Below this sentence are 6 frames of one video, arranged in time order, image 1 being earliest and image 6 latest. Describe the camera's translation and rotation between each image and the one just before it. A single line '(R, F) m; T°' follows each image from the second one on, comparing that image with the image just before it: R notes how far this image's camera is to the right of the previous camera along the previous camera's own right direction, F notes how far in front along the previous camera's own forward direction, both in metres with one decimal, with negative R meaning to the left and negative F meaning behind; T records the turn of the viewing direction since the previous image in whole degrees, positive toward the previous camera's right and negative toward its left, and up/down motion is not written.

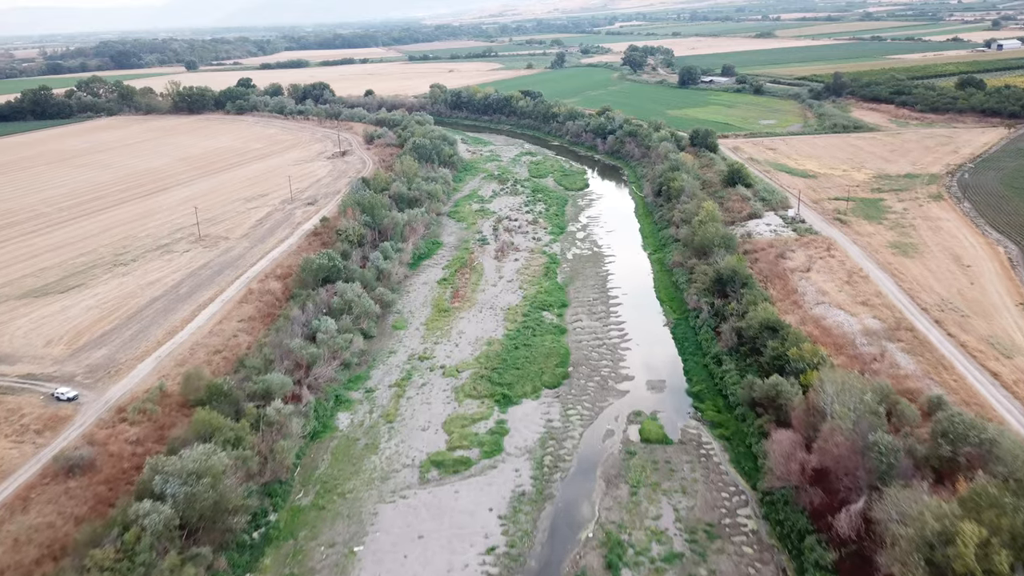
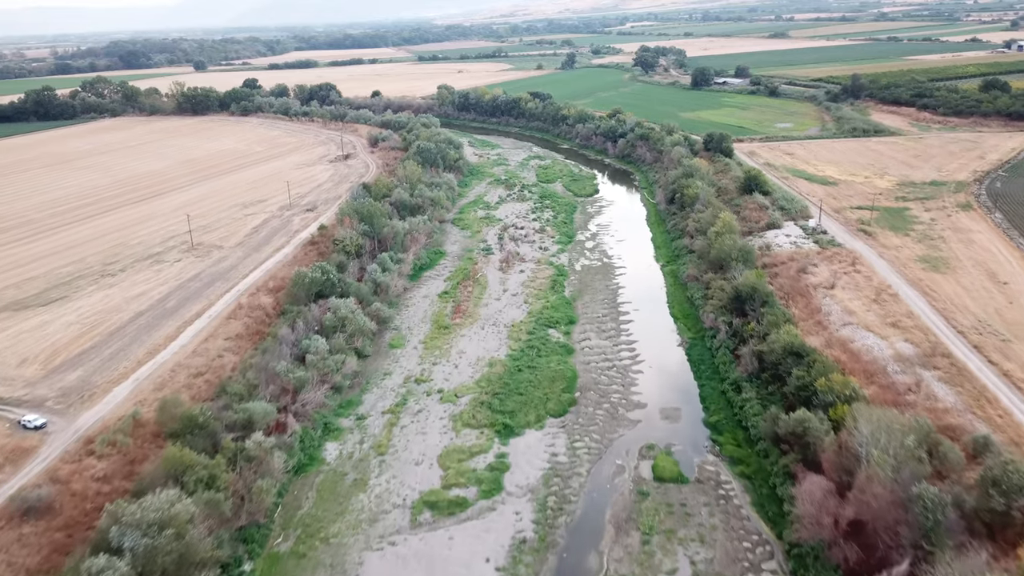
(+0.2, +1.5) m; -1°
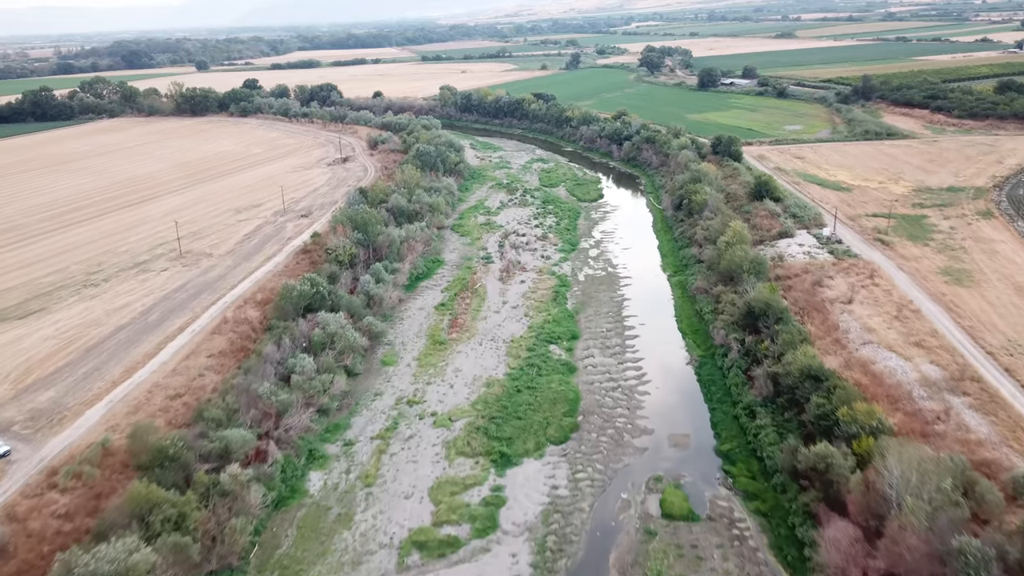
(+0.1, +1.3) m; 0°
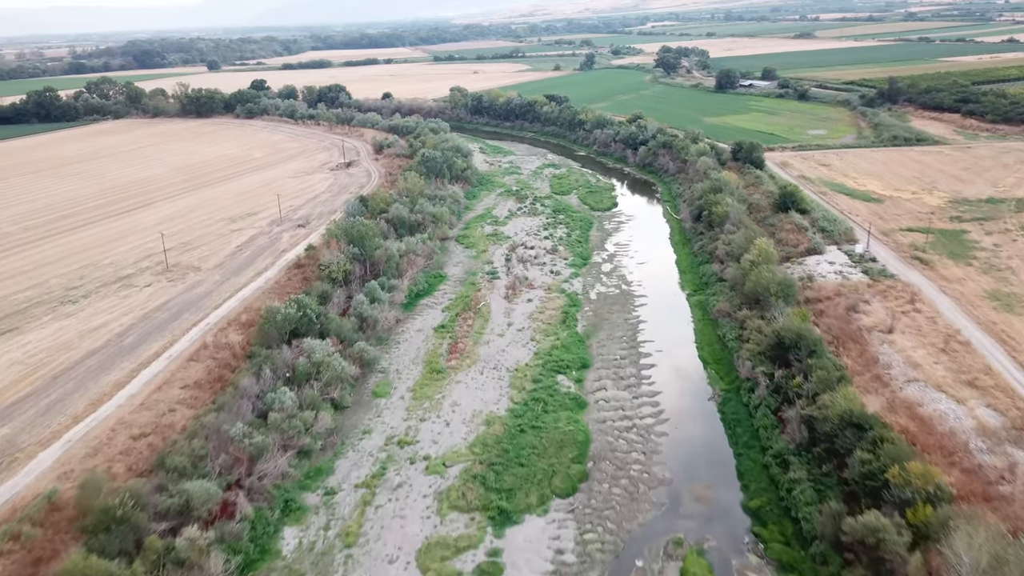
(+0.2, +2.0) m; -1°
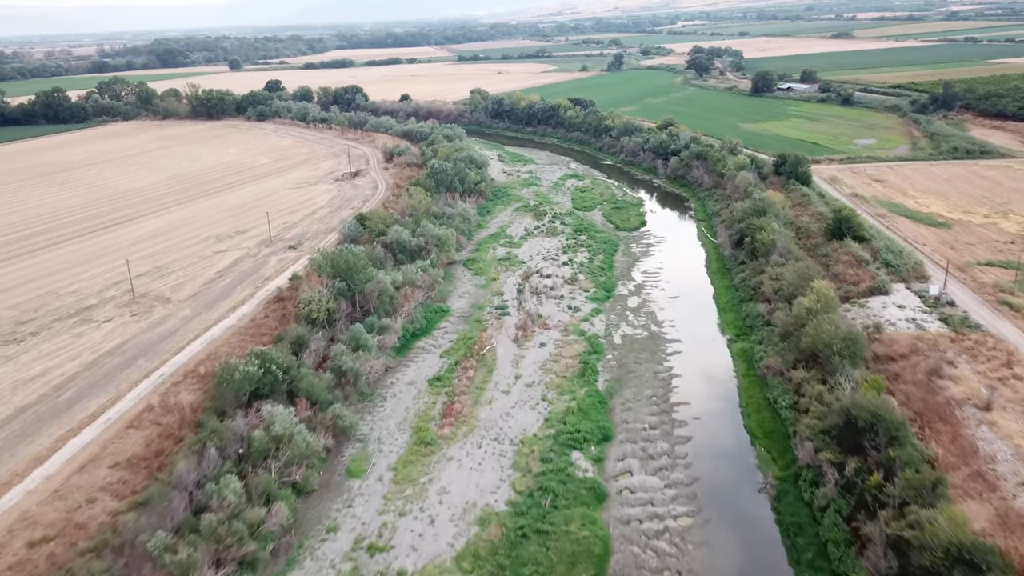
(+0.4, +3.8) m; -2°
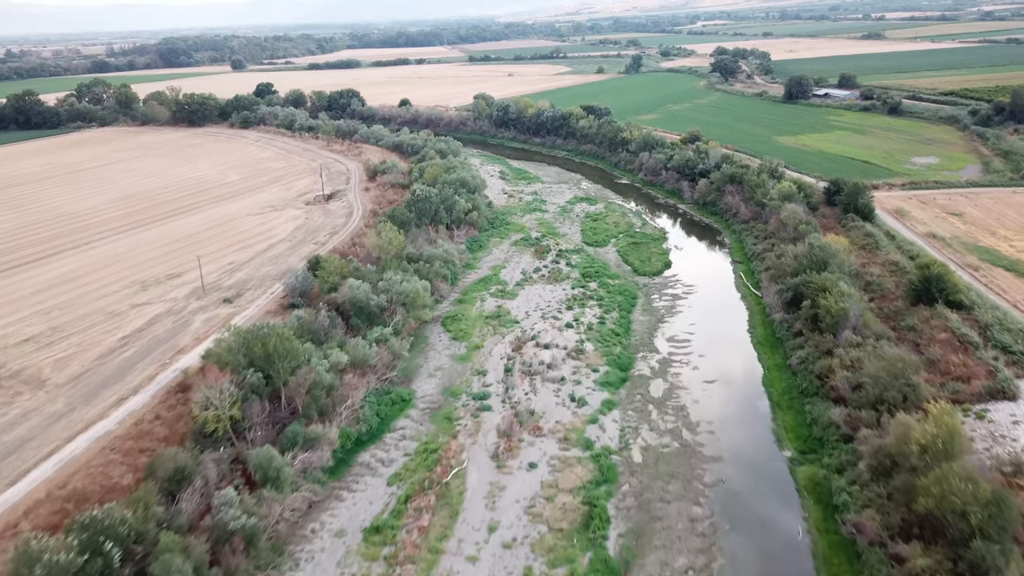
(+0.8, +6.4) m; -1°
